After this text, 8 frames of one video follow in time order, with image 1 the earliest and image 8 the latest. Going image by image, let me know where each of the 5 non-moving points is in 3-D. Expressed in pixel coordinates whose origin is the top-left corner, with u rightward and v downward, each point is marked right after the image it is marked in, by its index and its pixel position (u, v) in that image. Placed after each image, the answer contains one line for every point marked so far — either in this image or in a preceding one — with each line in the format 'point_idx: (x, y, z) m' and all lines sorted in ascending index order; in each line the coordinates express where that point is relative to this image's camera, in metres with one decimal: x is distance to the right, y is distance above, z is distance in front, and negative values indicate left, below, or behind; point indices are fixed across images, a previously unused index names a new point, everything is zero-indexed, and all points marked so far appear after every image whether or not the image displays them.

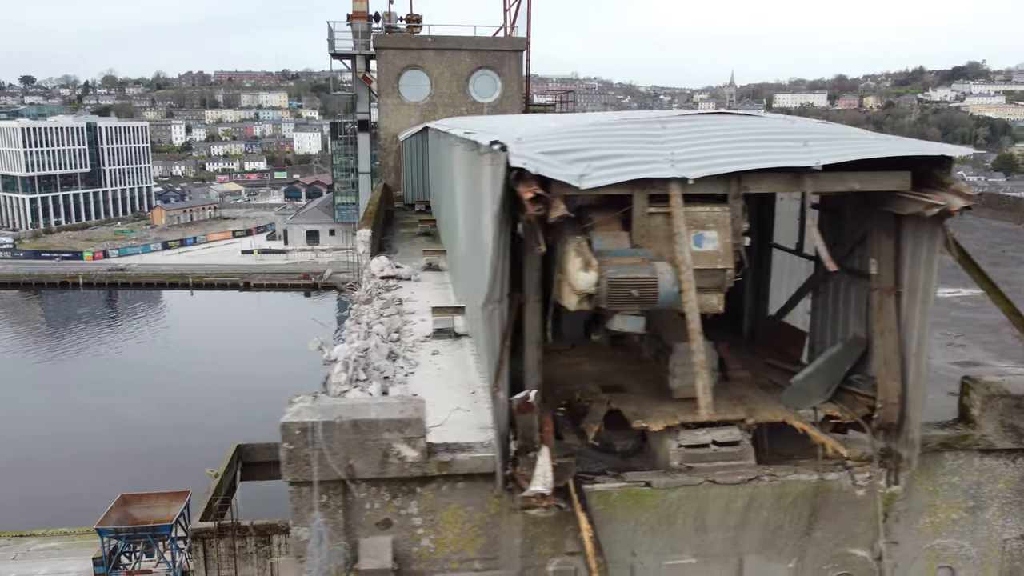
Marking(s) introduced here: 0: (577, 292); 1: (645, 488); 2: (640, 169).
0: (+0.3, 0.0, +3.4) m
1: (+0.7, -1.0, +4.2) m
2: (+0.6, +0.5, +3.5) m
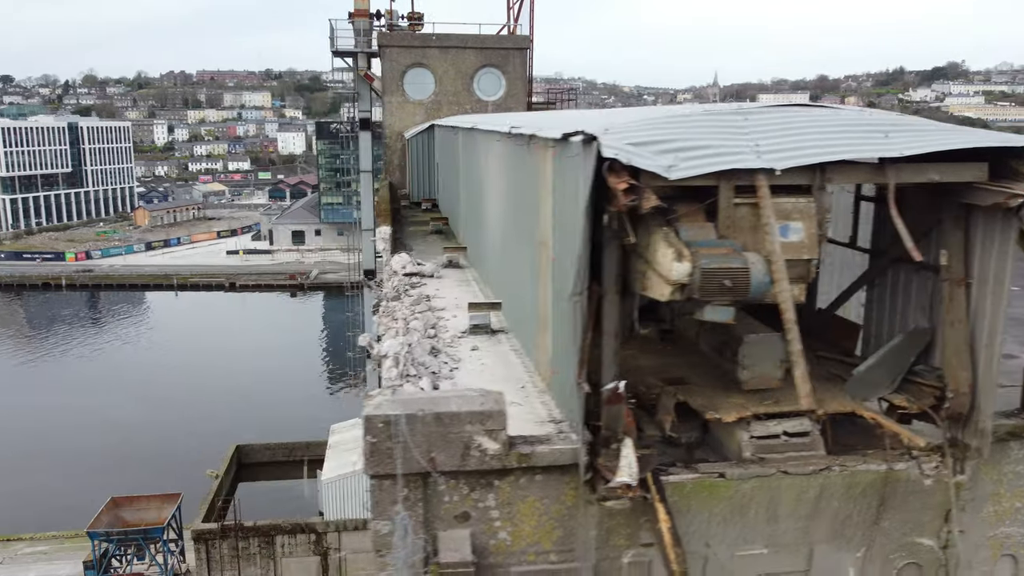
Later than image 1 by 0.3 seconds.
0: (+0.7, 0.0, +3.4) m
1: (+1.1, -1.0, +4.2) m
2: (+1.0, +0.6, +3.5) m
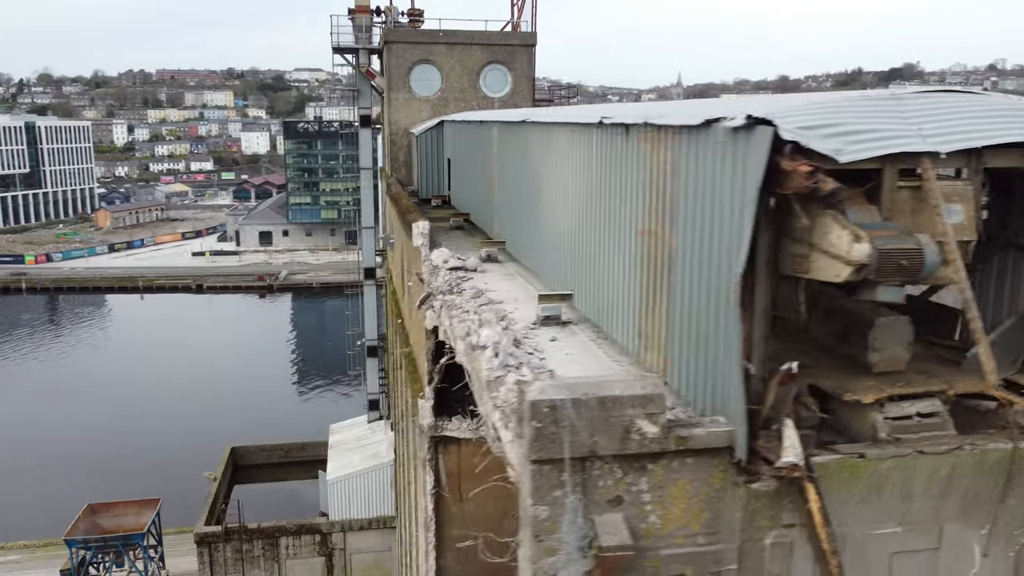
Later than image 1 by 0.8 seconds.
0: (+1.5, +0.1, +3.5) m
1: (+1.8, -0.9, +4.2) m
2: (+1.7, +0.6, +3.6) m
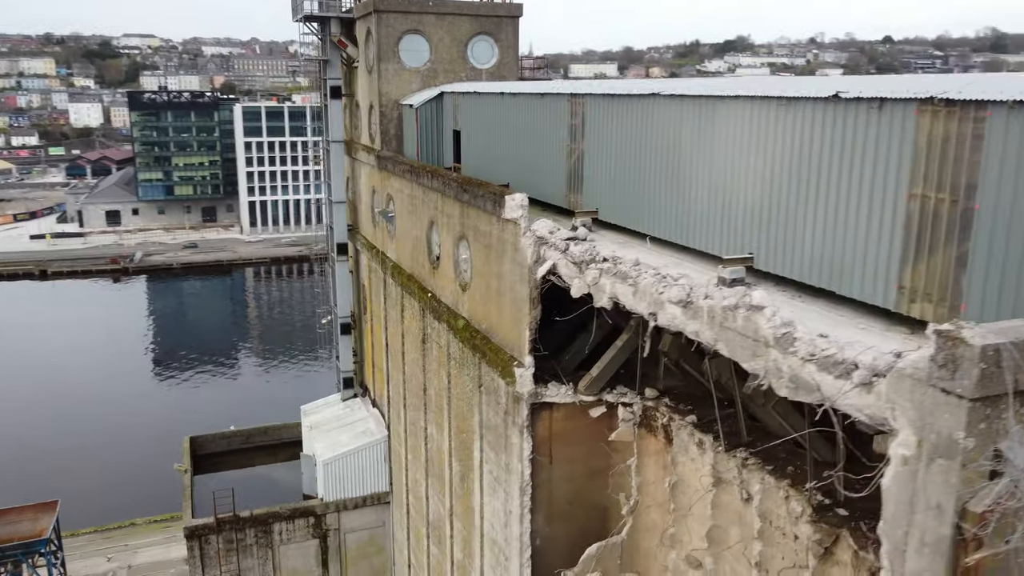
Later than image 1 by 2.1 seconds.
0: (+3.8, +0.4, +4.3) m
1: (+4.1, -0.6, +5.1) m
2: (+4.1, +0.9, +4.4) m
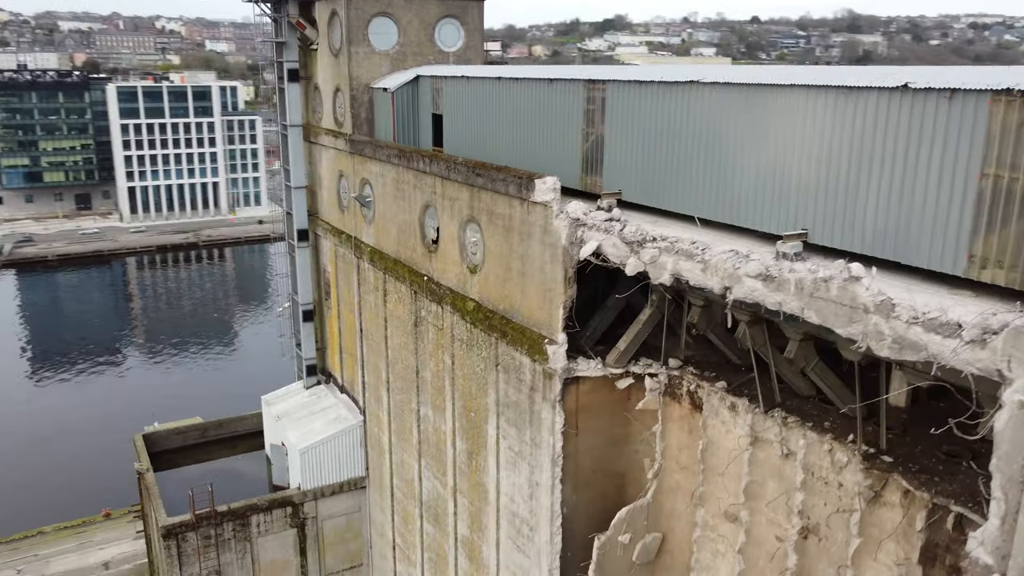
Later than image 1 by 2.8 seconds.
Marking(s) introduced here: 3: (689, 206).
0: (+5.1, +0.6, +5.2) m
1: (+5.3, -0.3, +6.1) m
2: (+5.3, +1.2, +5.4) m
3: (+2.2, +1.0, +10.0) m
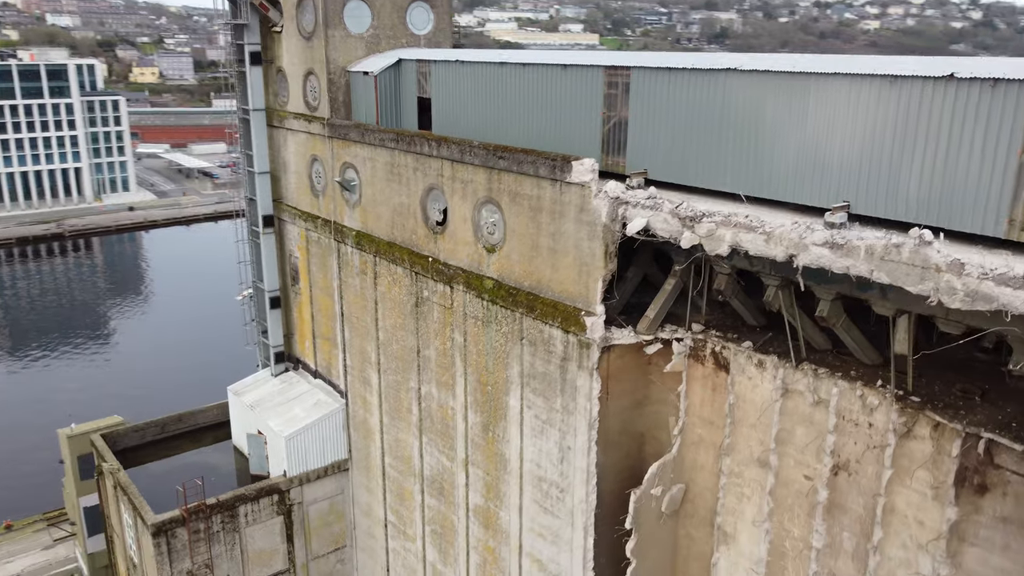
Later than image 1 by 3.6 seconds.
0: (+6.5, +1.1, +6.7) m
1: (+6.5, +0.1, +7.6) m
2: (+6.6, +1.6, +6.8) m
3: (+2.9, +1.4, +11.0) m
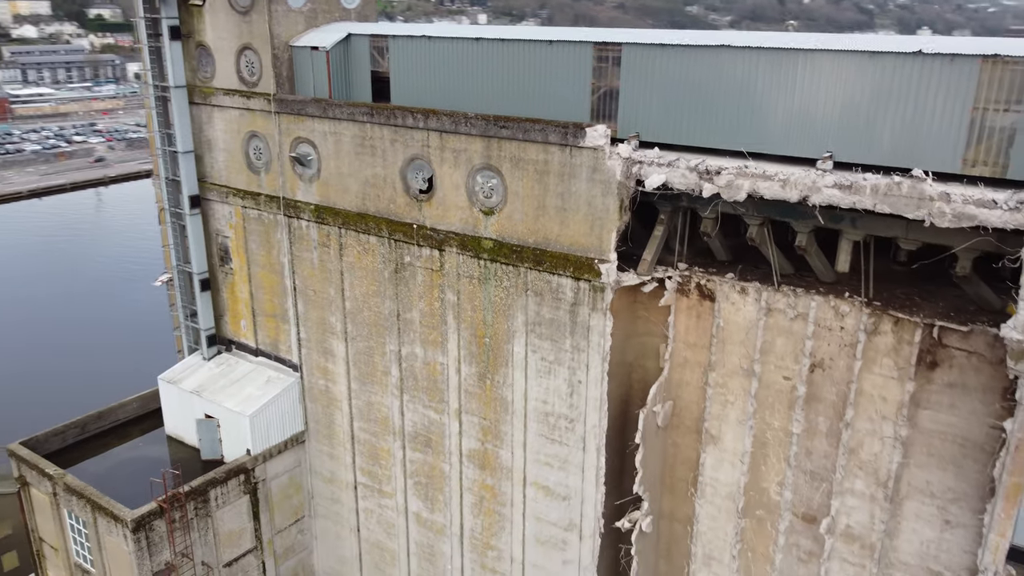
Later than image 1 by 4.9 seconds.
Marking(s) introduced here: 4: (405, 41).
0: (+7.9, +2.2, +9.9) m
1: (+7.8, +1.3, +10.9) m
2: (+8.0, +2.8, +10.1) m
3: (+3.3, +2.4, +13.1) m
4: (-2.1, +5.0, +16.2) m
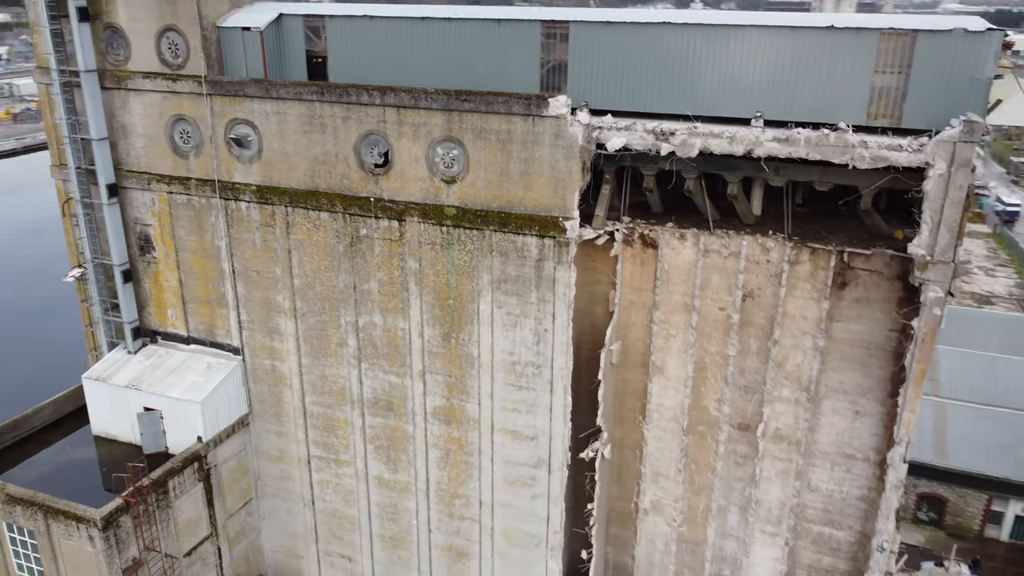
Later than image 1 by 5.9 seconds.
0: (+7.9, +3.5, +12.9) m
1: (+7.7, +2.6, +13.9) m
2: (+7.9, +4.1, +13.1) m
3: (+2.7, +3.4, +15.0) m
4: (-3.5, +5.5, +16.7) m
